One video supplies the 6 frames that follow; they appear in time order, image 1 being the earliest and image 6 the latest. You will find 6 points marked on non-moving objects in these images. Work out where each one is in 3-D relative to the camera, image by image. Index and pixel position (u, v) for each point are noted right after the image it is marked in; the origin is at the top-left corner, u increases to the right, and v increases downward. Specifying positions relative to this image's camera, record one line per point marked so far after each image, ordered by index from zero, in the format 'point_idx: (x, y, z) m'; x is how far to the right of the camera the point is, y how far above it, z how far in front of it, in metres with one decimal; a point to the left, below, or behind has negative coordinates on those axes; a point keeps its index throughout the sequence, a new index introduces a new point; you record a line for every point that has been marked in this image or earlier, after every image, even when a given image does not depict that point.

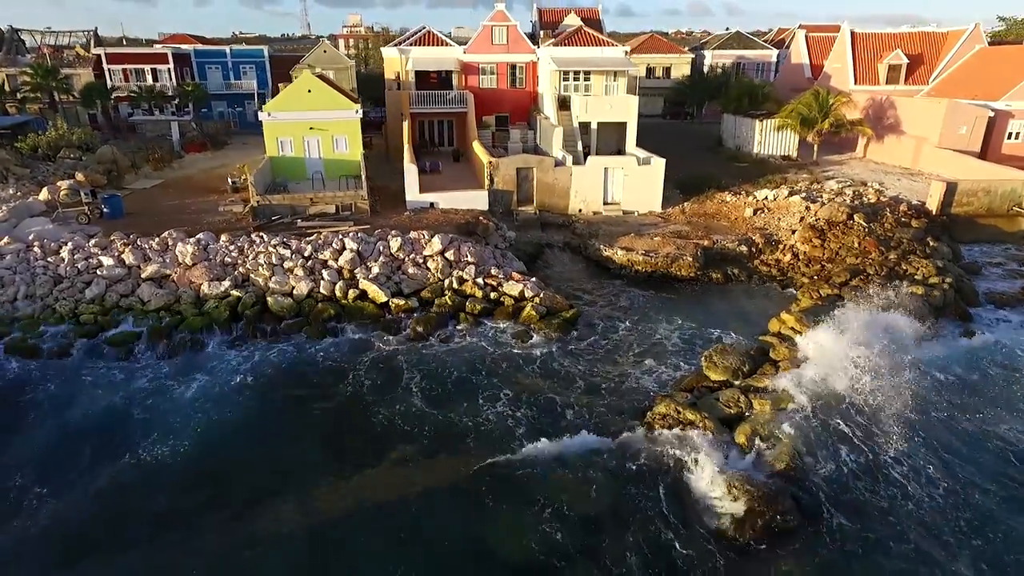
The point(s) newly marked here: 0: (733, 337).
0: (+6.7, -1.5, +18.5) m
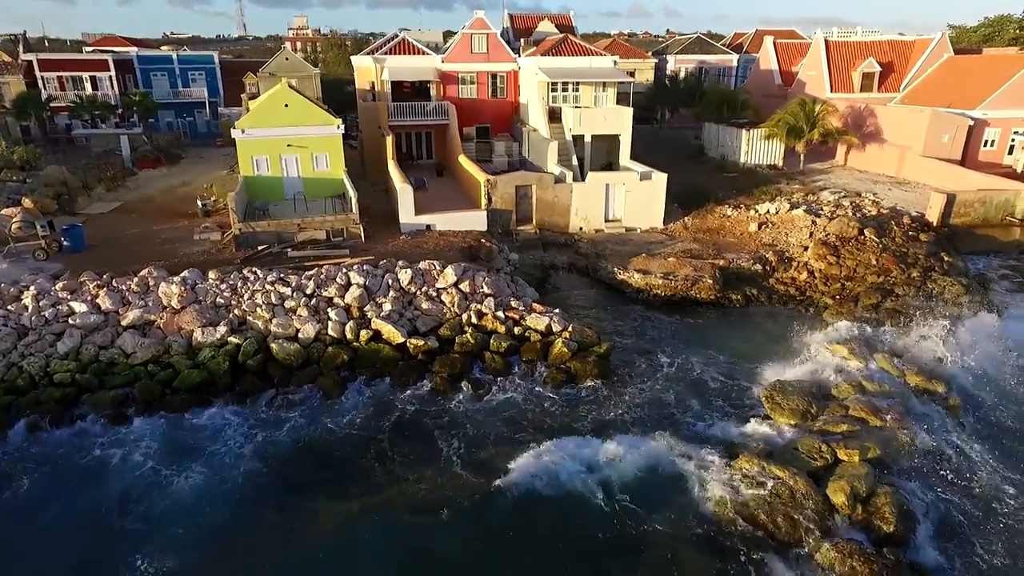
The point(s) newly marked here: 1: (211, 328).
0: (+7.6, -2.3, +17.6) m
1: (-8.8, -1.2, +17.9) m
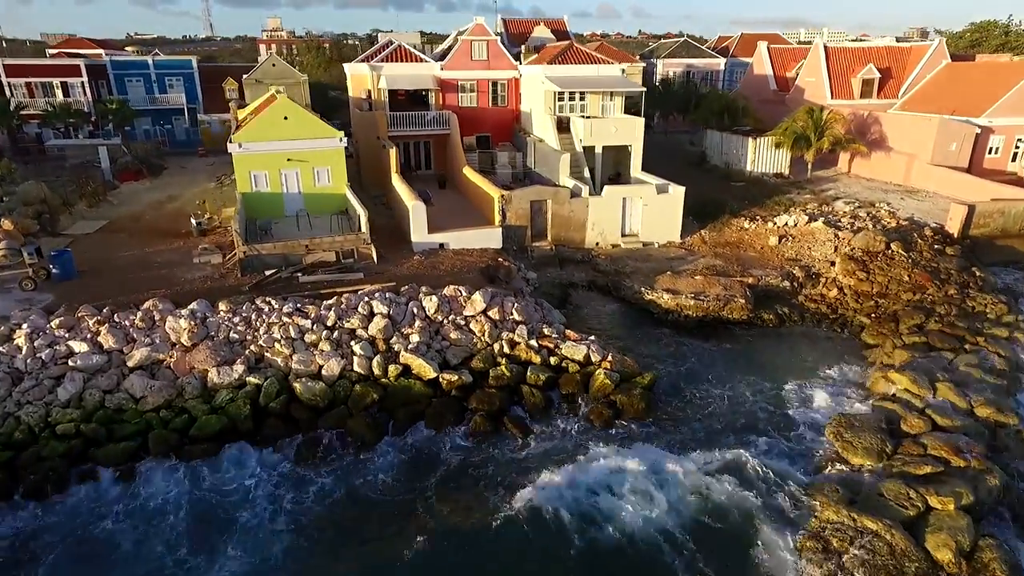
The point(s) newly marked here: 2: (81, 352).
0: (+8.8, -3.0, +16.9) m
1: (-7.6, -2.1, +16.5) m
2: (-11.5, -1.7, +16.3) m
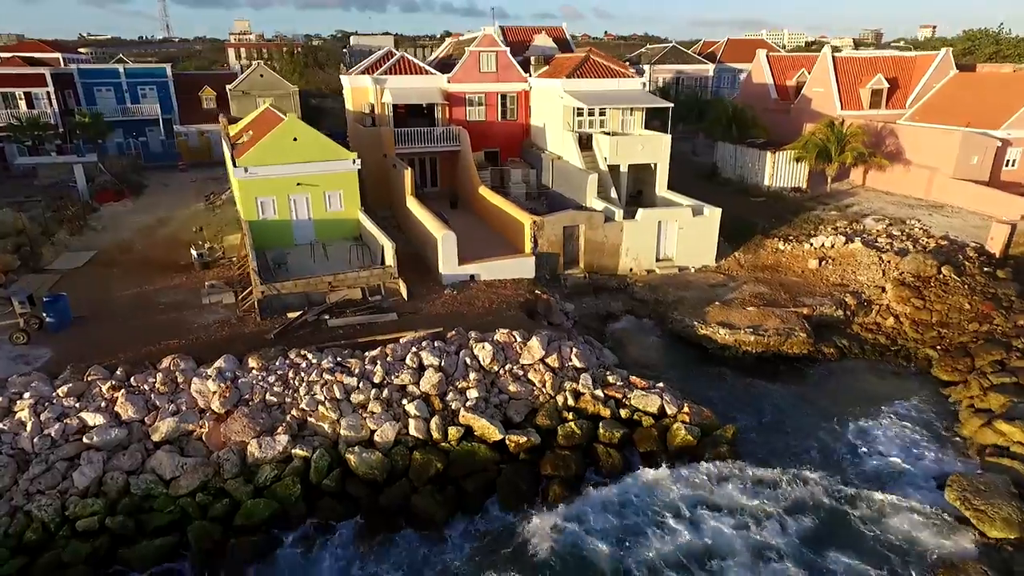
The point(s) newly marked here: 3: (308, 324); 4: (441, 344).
0: (+10.6, -4.1, +15.7) m
1: (-5.7, -3.5, +14.5) m
2: (-9.6, -3.2, +14.1) m
3: (-6.5, -1.1, +19.5) m
4: (-2.0, -1.6, +17.3) m
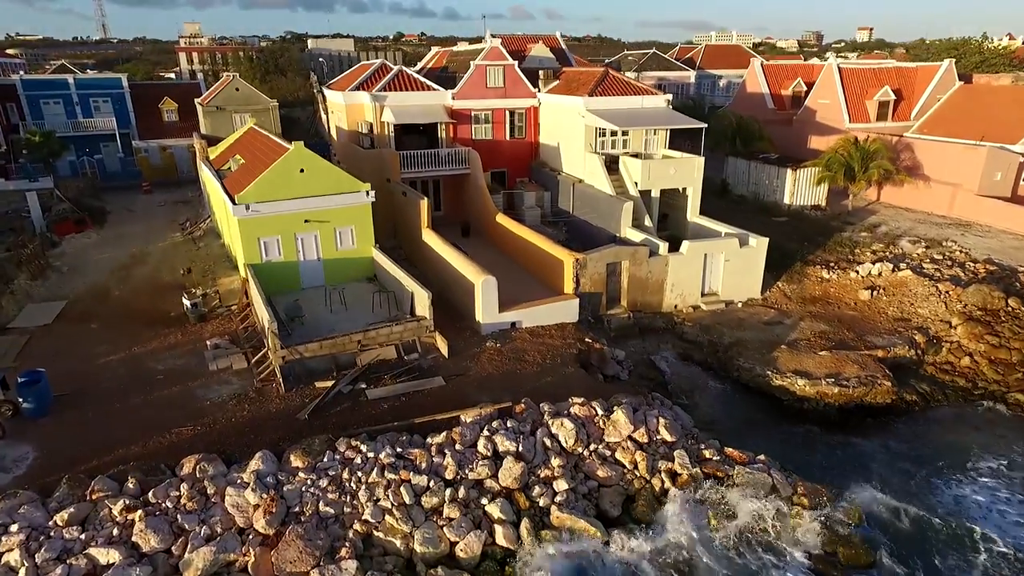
0: (+12.8, -5.4, +14.1) m
1: (-3.4, -5.3, +11.7) m
2: (-7.2, -5.1, +11.1) m
3: (-4.6, -2.9, +16.7) m
4: (0.0, -3.3, +14.8) m
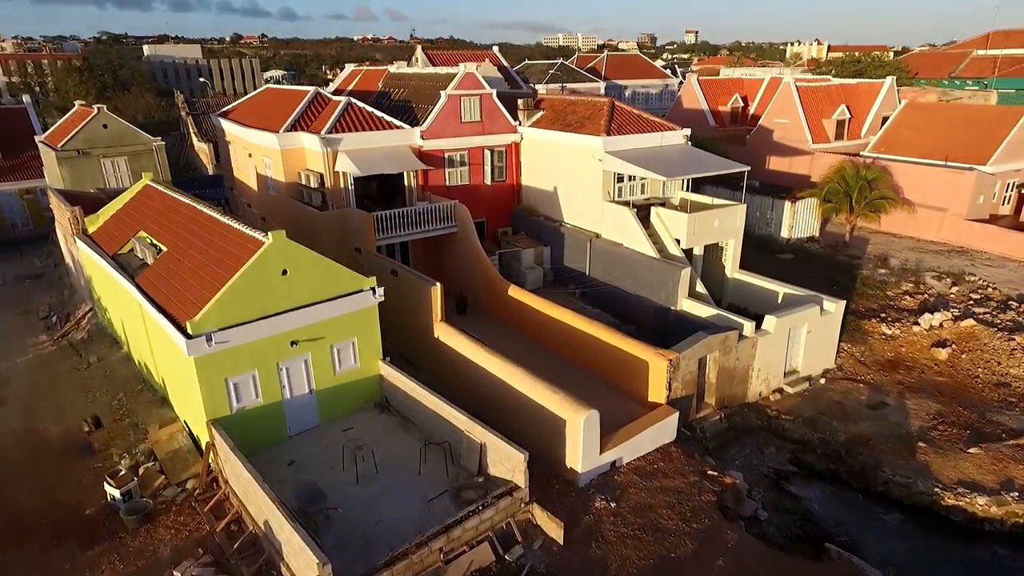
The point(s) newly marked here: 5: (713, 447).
0: (+16.9, -7.5, +11.6) m
1: (+1.5, -8.7, +5.8) m
2: (-2.1, -8.8, +4.4) m
3: (-0.9, -6.5, +10.4) m
4: (+4.1, -6.4, +9.6) m
5: (+6.0, -4.7, +17.9) m
